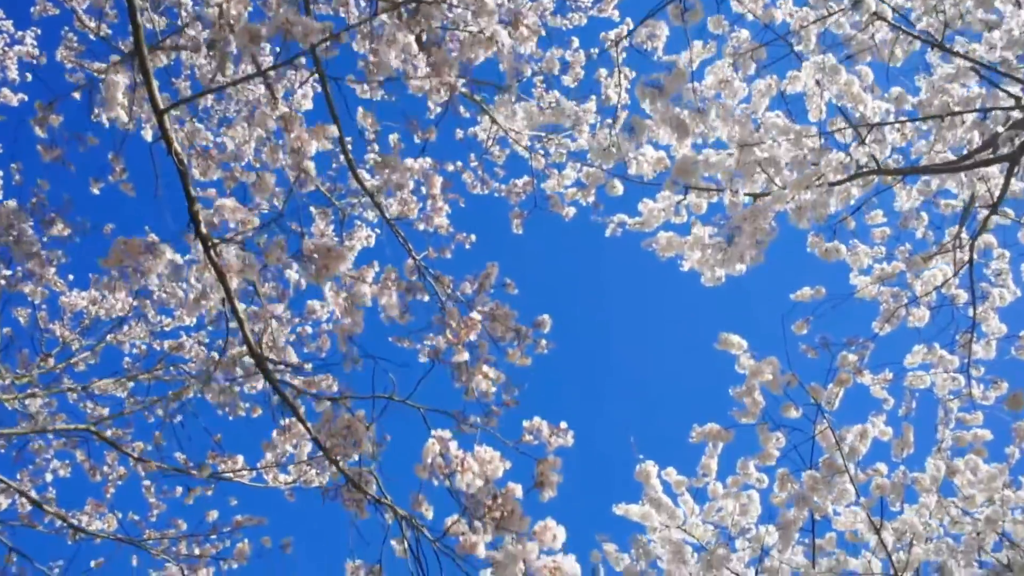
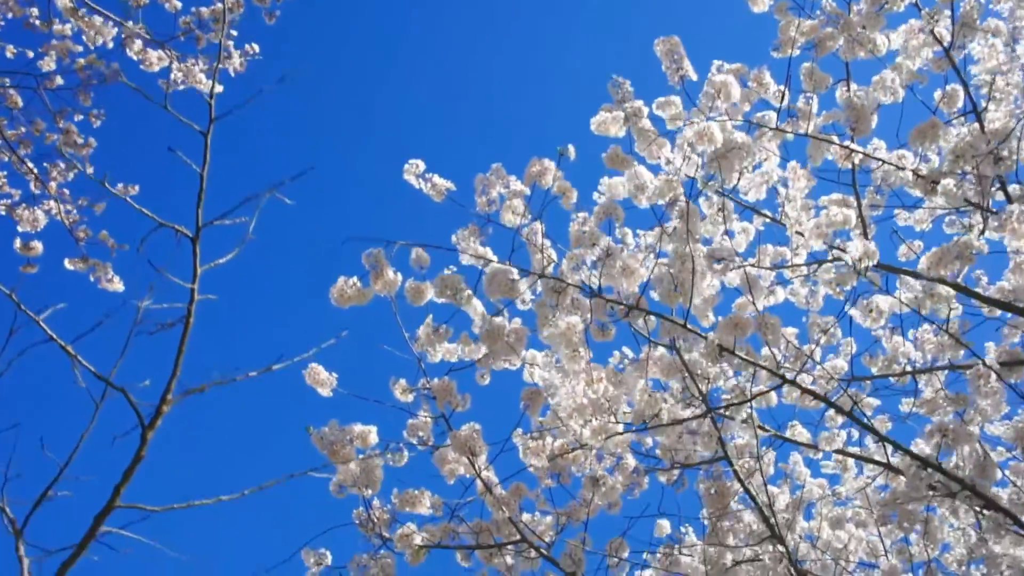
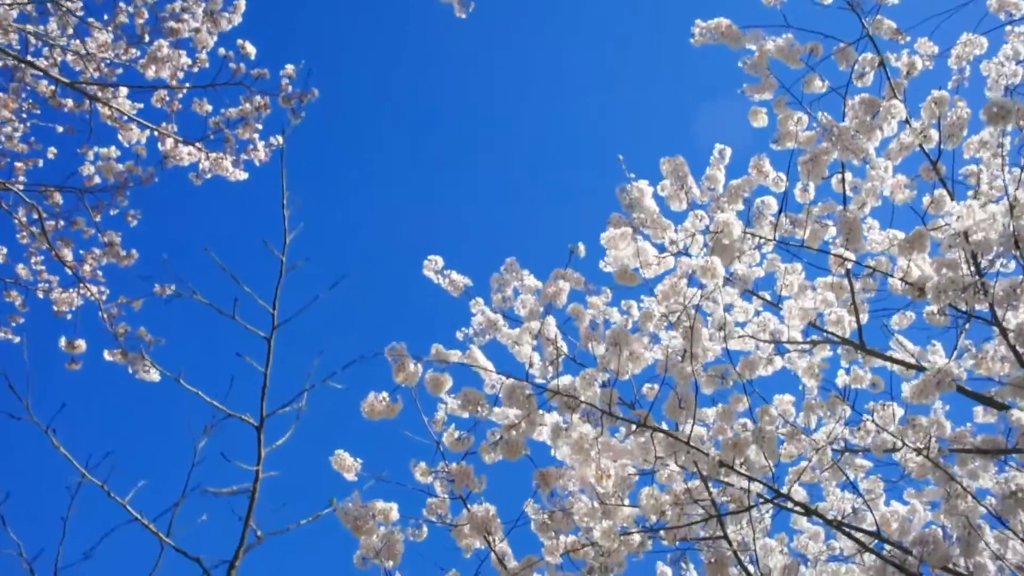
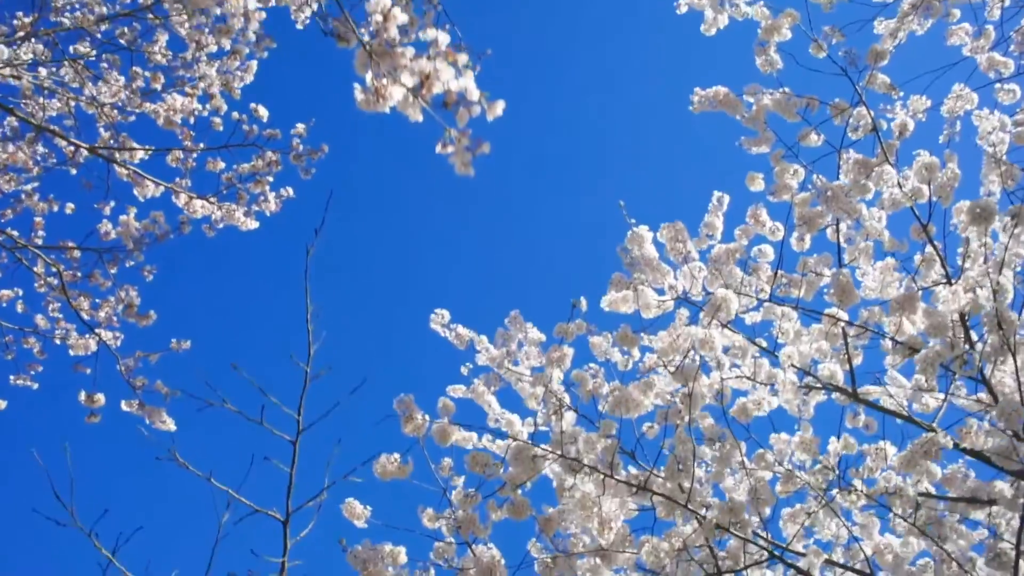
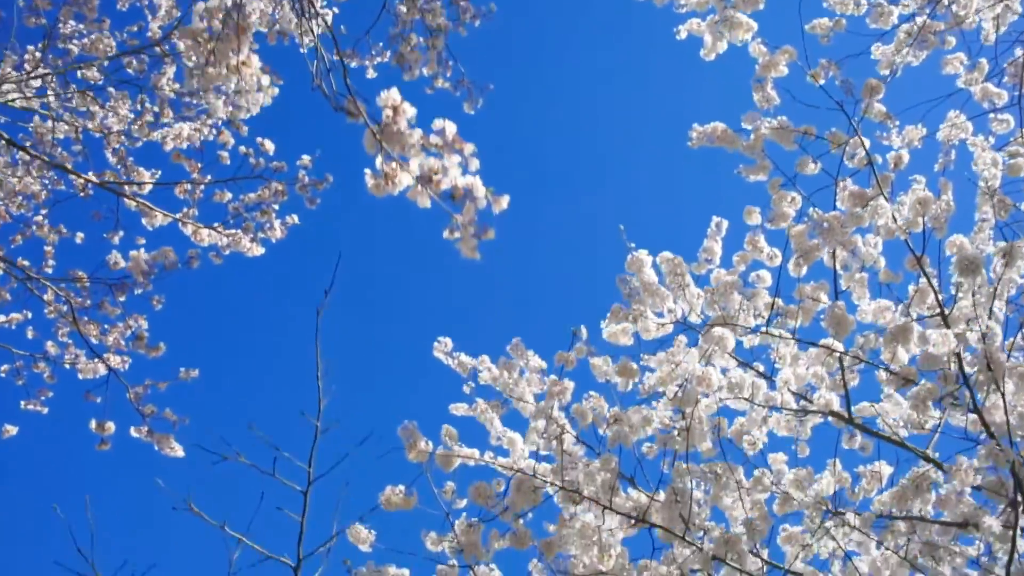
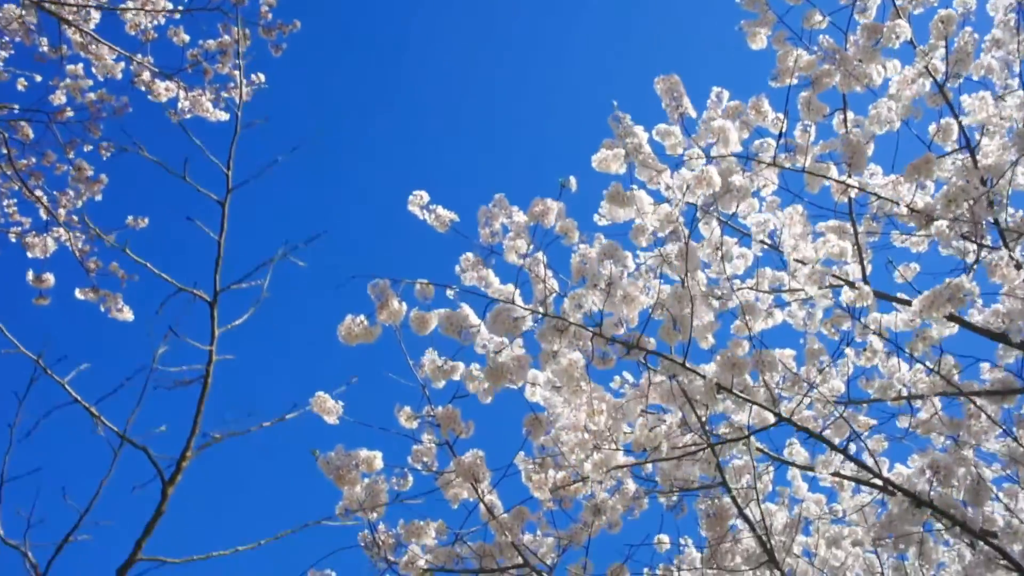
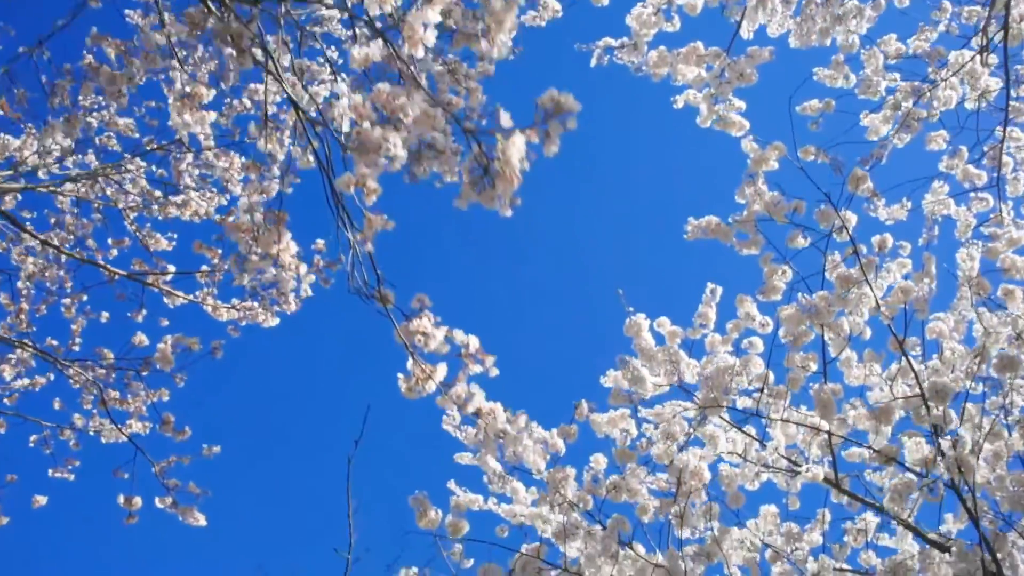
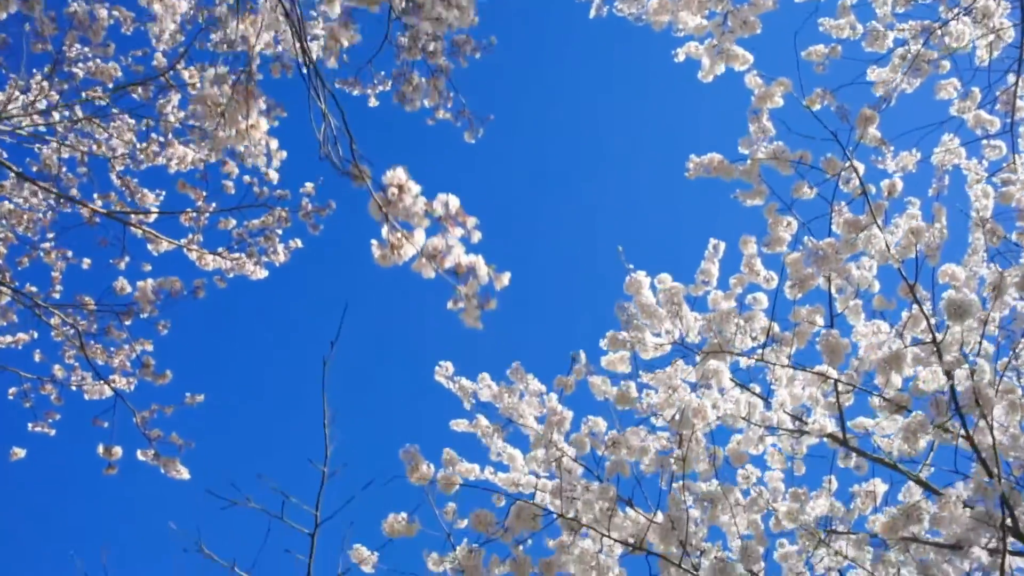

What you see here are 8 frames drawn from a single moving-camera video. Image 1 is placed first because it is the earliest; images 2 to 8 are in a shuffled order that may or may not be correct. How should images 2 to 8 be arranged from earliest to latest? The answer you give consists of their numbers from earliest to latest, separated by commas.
7, 8, 5, 4, 3, 6, 2
